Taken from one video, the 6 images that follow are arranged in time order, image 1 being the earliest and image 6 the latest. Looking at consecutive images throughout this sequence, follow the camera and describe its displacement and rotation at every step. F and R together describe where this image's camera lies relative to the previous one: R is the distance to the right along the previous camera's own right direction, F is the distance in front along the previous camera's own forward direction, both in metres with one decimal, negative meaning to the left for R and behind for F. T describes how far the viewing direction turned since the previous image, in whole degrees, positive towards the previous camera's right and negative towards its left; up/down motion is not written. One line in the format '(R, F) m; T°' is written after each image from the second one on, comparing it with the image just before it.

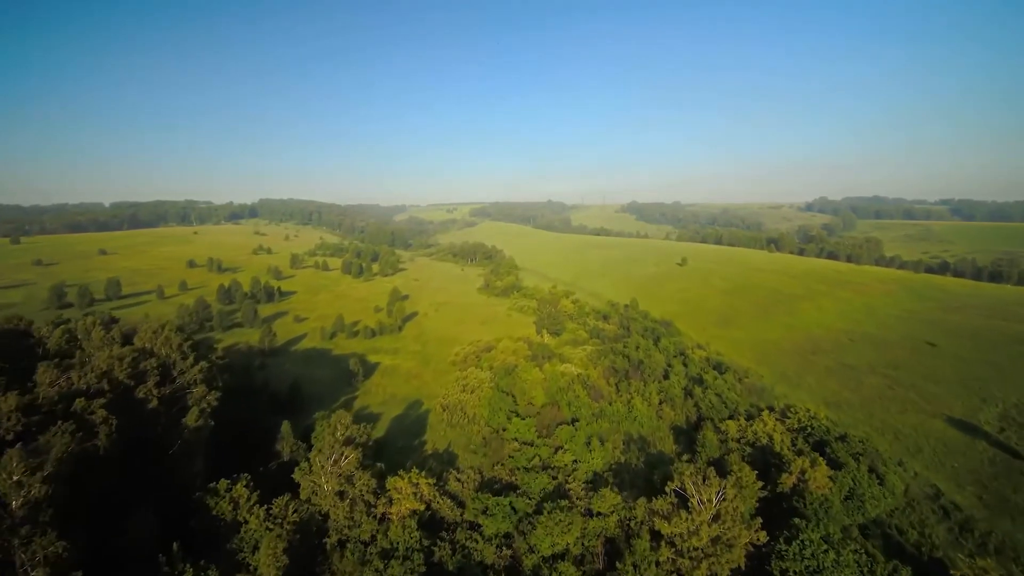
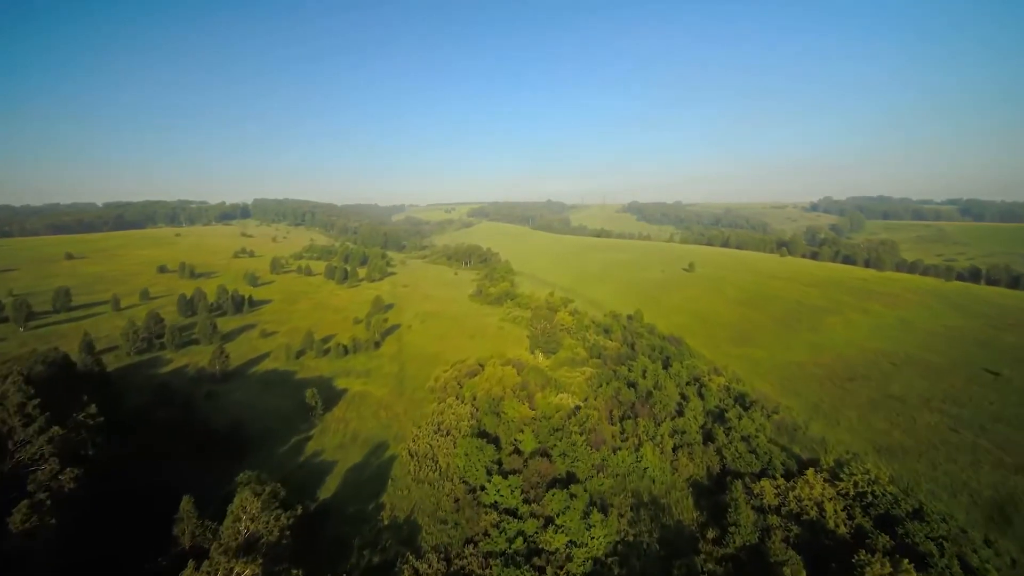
(+1.5, +7.9) m; 0°
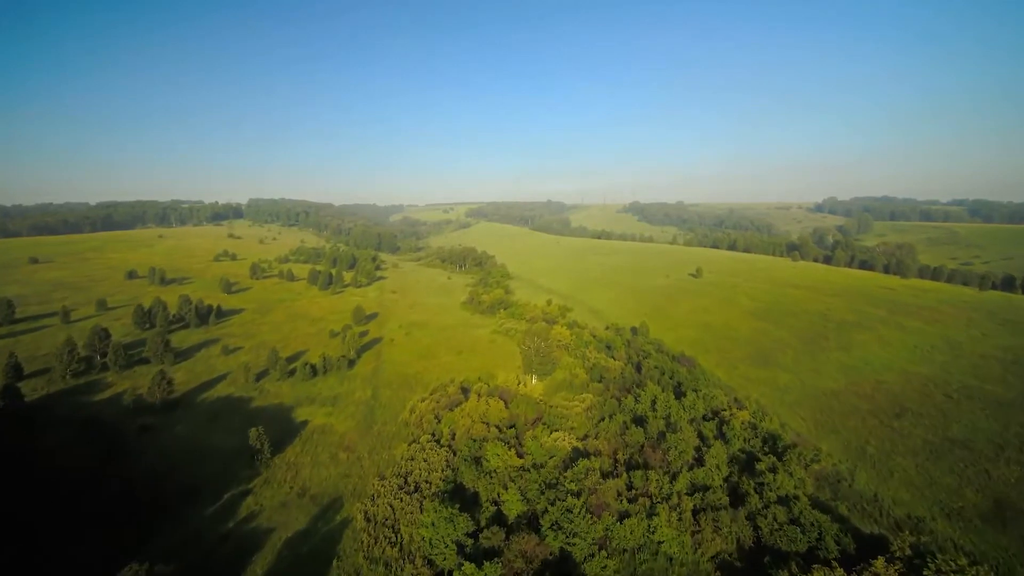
(+1.3, +7.2) m; 0°
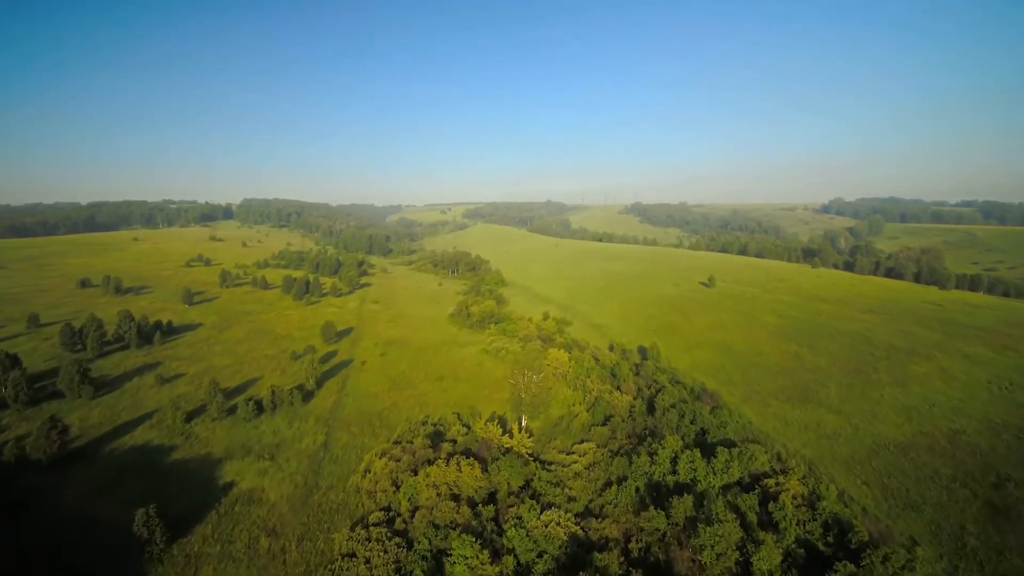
(+1.5, +9.4) m; 0°
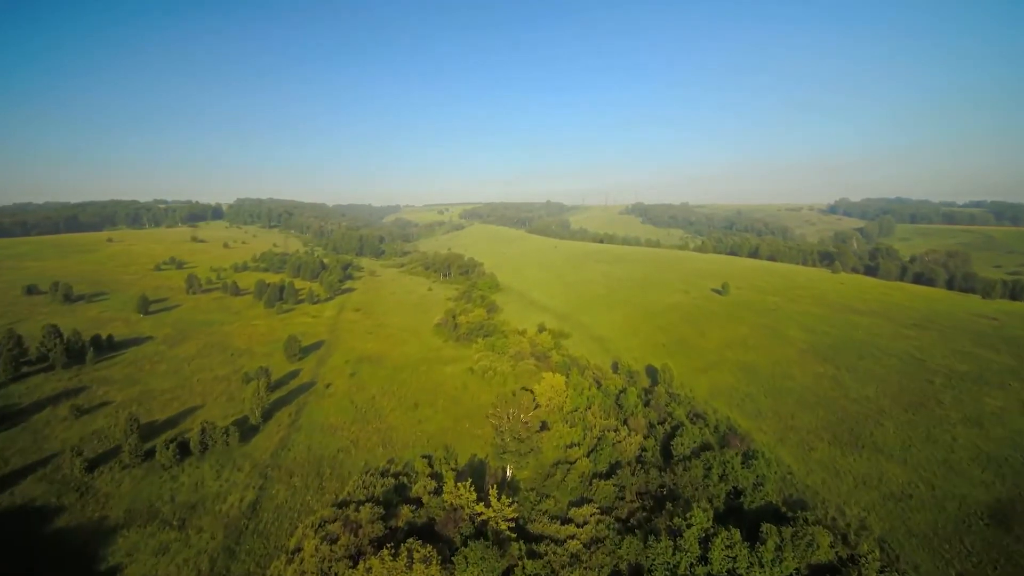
(+1.4, +8.7) m; 0°
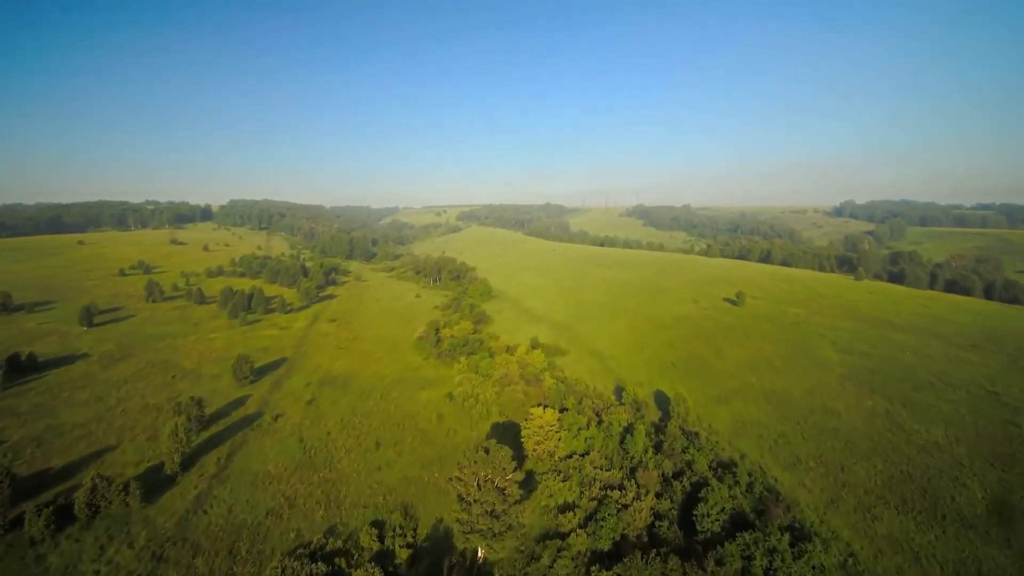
(+1.6, +8.4) m; 0°
